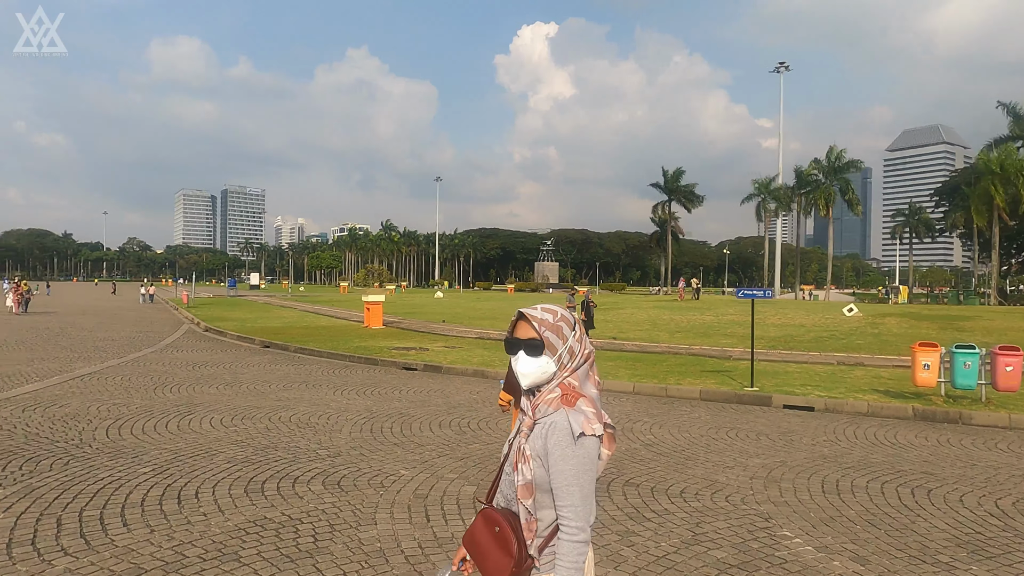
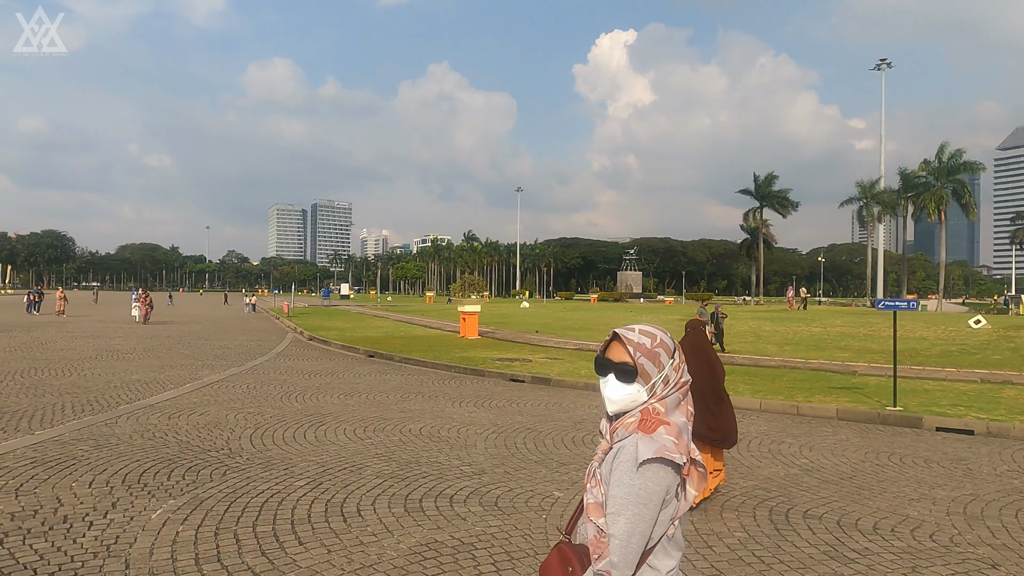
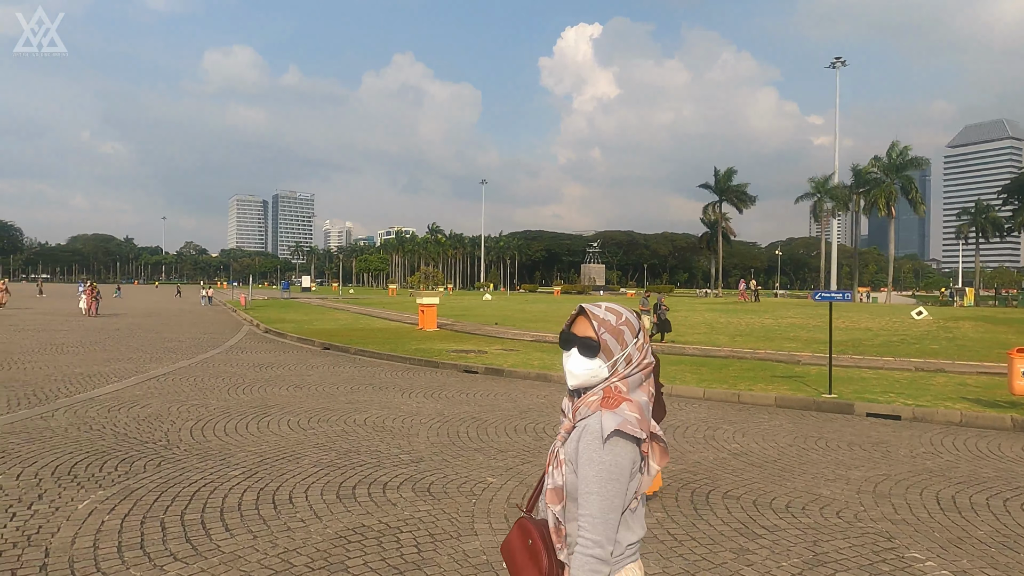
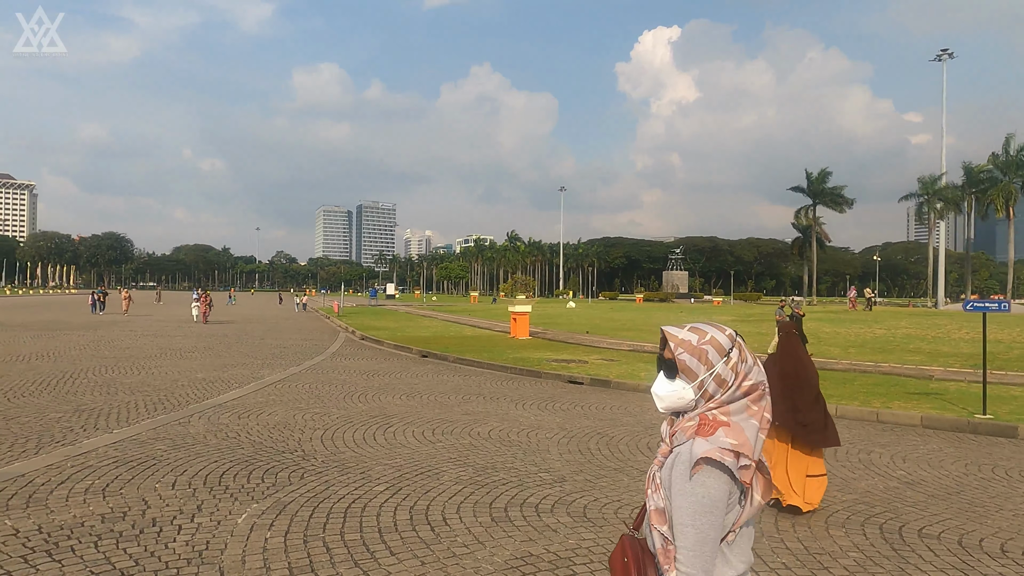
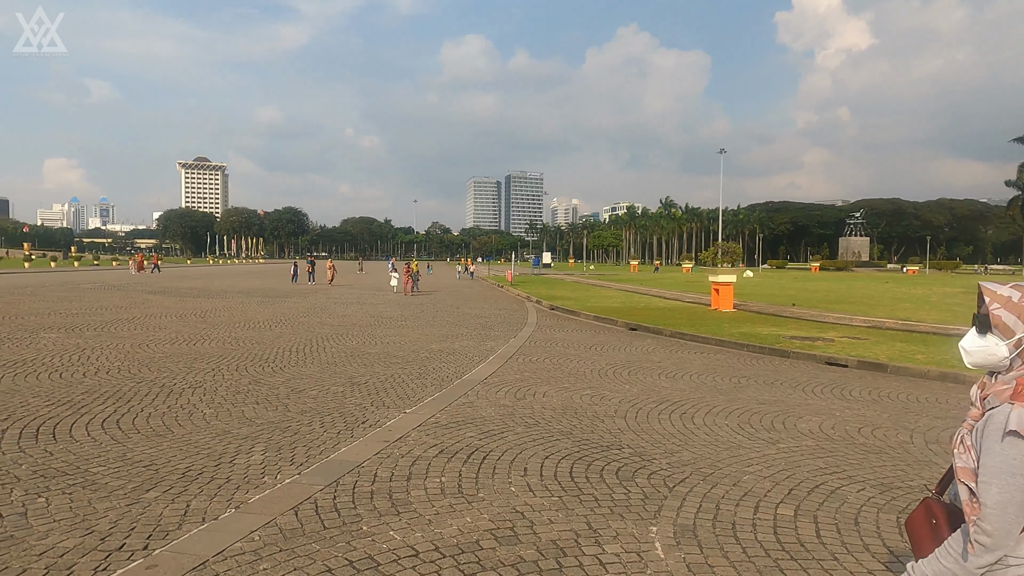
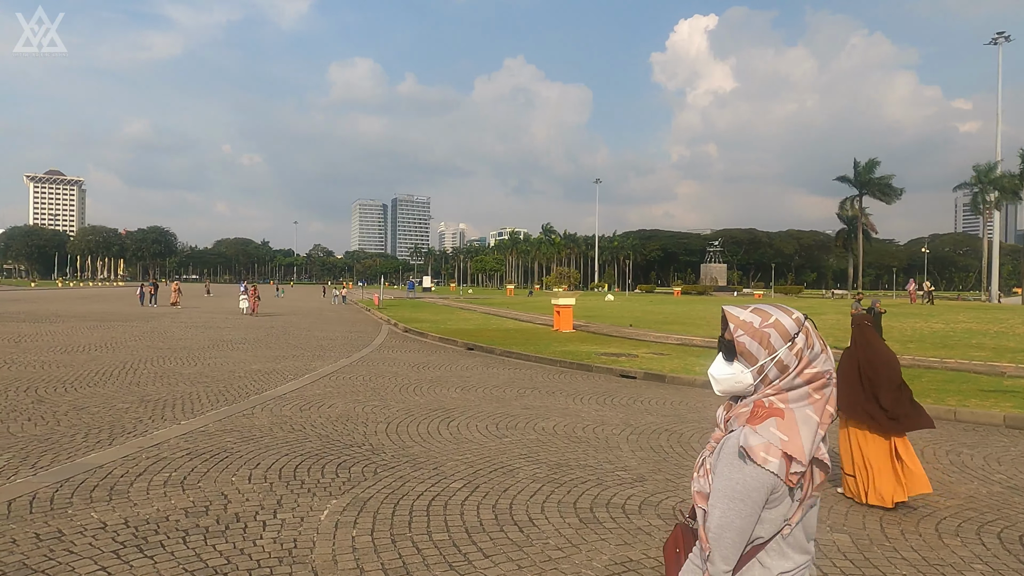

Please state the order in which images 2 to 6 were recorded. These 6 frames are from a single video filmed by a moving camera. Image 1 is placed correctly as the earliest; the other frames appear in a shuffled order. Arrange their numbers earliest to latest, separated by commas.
3, 2, 4, 6, 5
